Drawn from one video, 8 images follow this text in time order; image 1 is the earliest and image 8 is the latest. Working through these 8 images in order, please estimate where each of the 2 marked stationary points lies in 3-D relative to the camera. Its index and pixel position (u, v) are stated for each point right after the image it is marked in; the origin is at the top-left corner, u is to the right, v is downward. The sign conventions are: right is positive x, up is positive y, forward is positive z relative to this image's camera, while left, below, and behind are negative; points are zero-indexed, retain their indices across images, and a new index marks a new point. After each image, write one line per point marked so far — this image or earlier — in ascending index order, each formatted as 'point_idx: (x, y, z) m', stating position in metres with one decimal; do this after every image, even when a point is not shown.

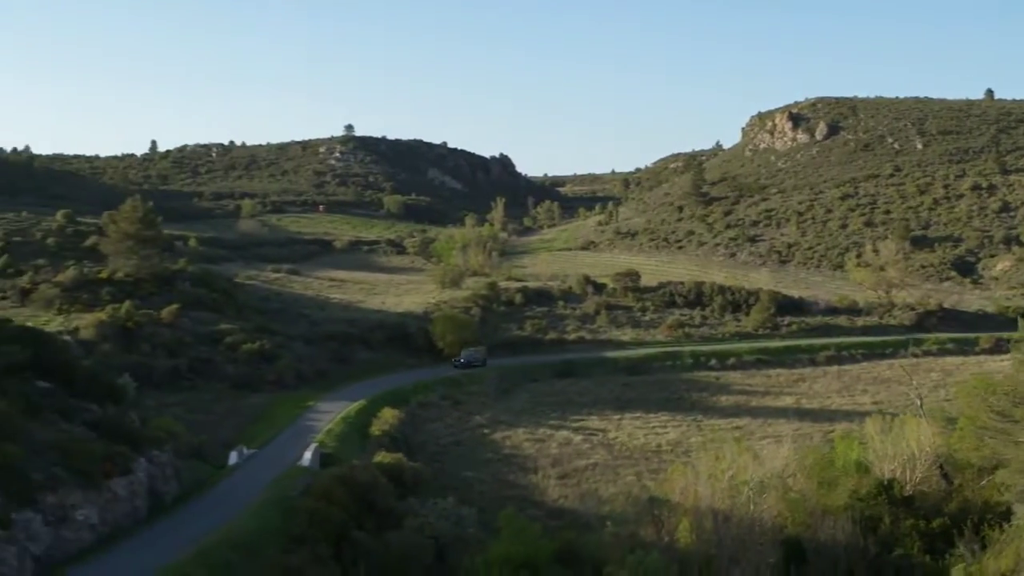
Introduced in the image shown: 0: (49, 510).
0: (-5.4, -2.6, +18.2) m
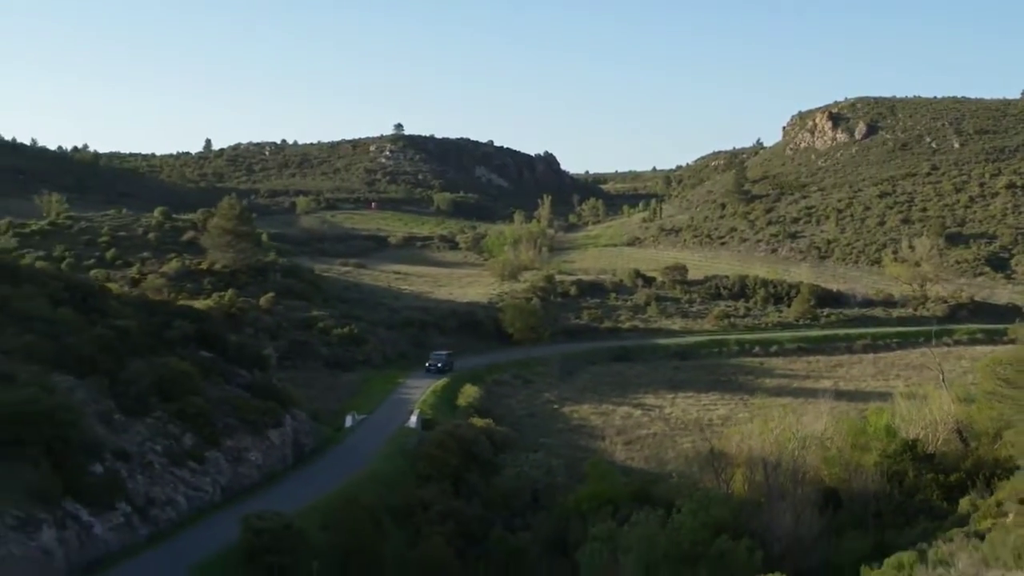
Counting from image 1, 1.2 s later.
0: (-4.1, -2.4, +22.6) m
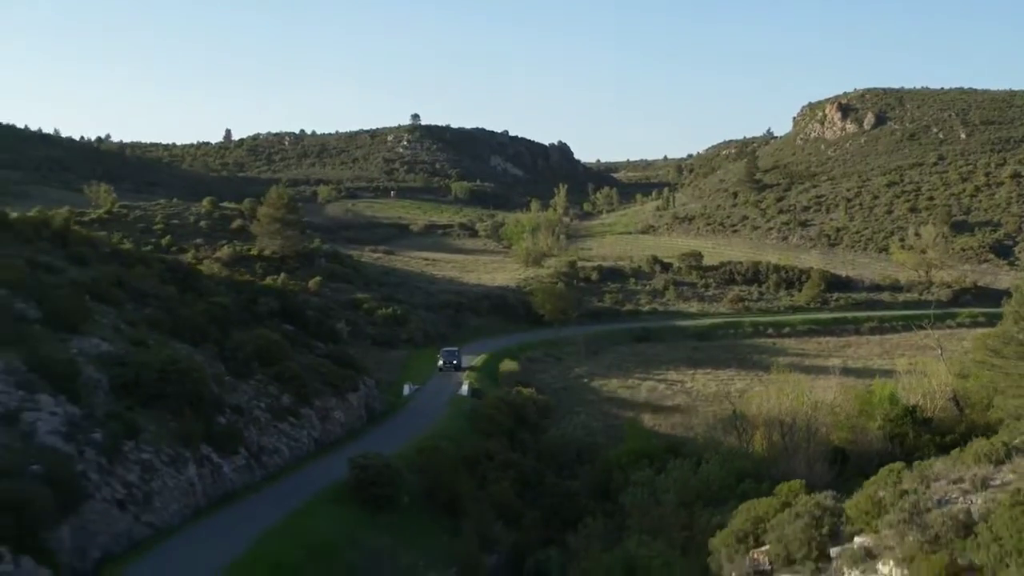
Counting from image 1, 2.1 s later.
0: (-3.3, -2.1, +26.1) m
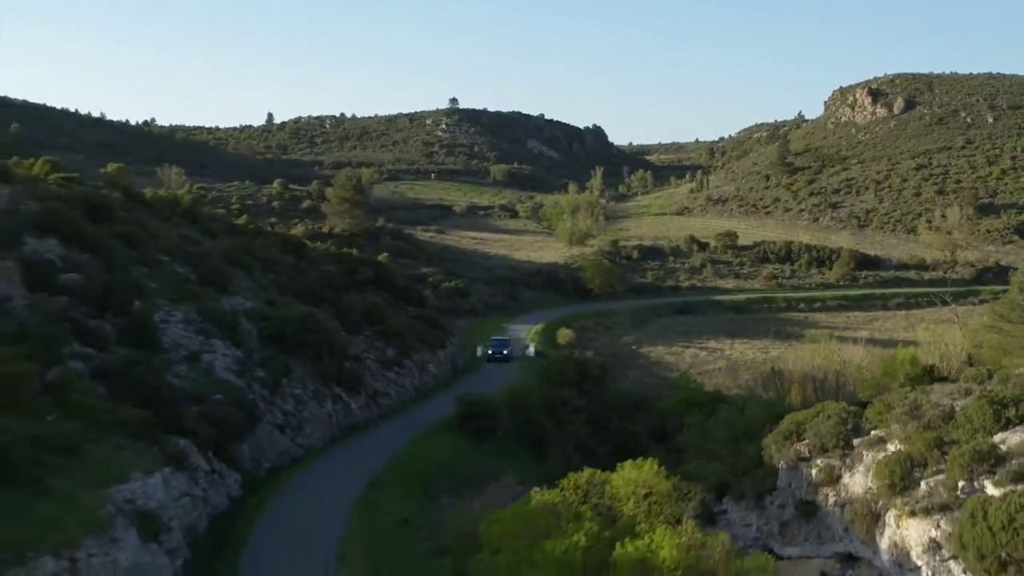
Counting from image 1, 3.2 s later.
0: (-1.9, -1.5, +30.5) m
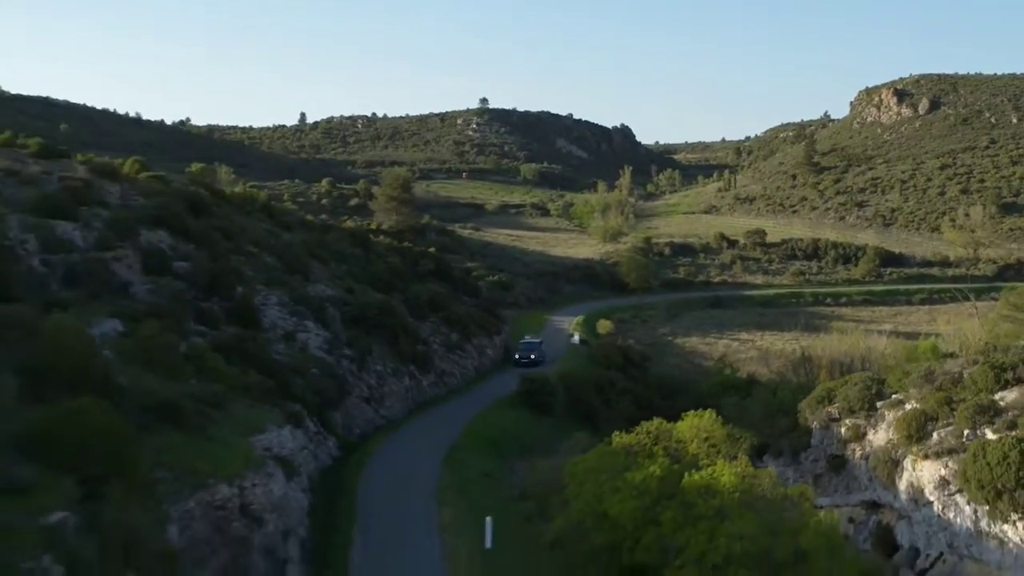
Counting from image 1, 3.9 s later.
0: (-0.8, -1.3, +33.2) m
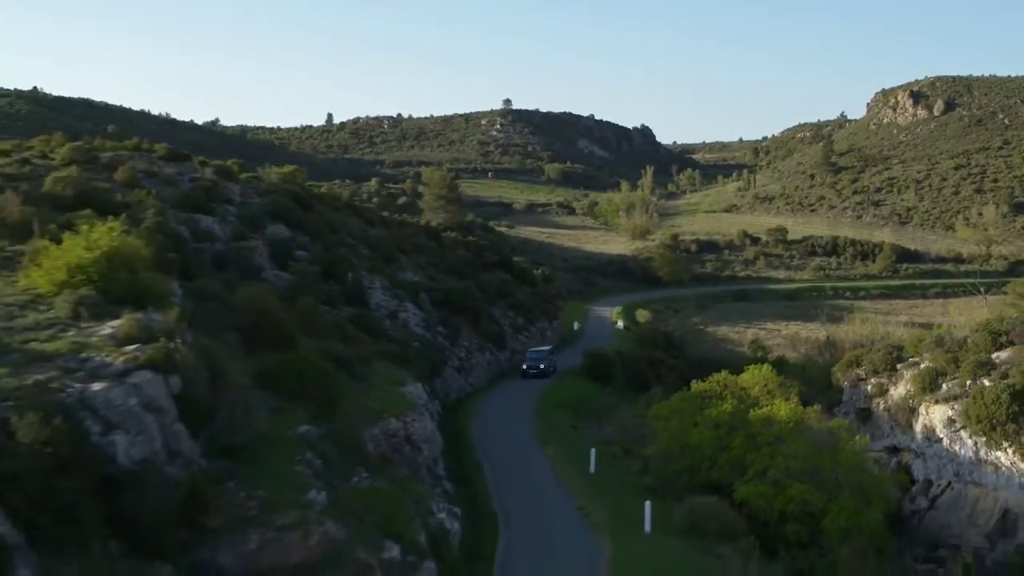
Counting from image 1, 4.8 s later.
0: (+0.6, -1.0, +37.5) m
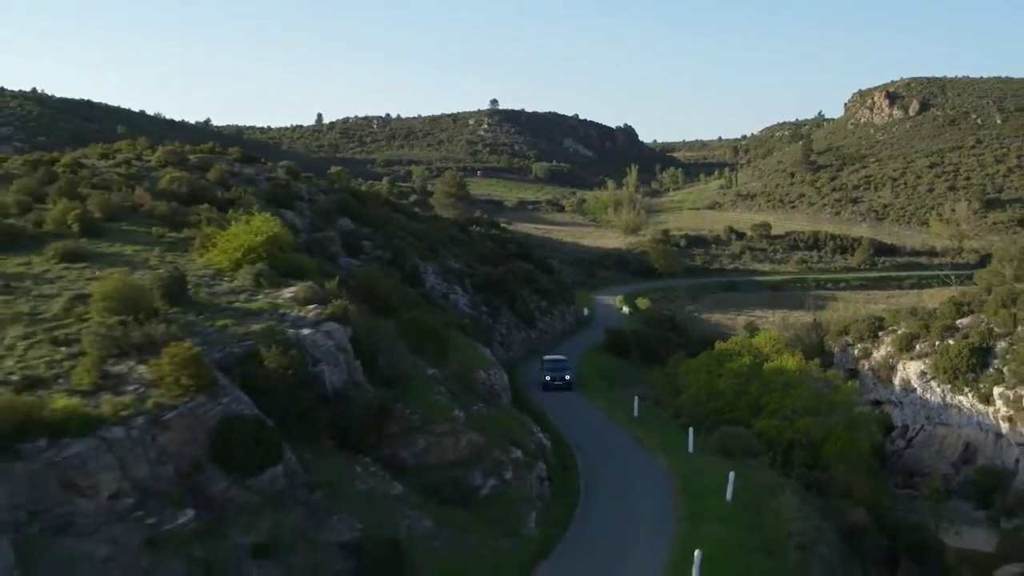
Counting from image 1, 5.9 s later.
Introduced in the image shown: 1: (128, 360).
0: (+1.3, -0.7, +42.3) m
1: (-3.9, -0.7, +15.9) m
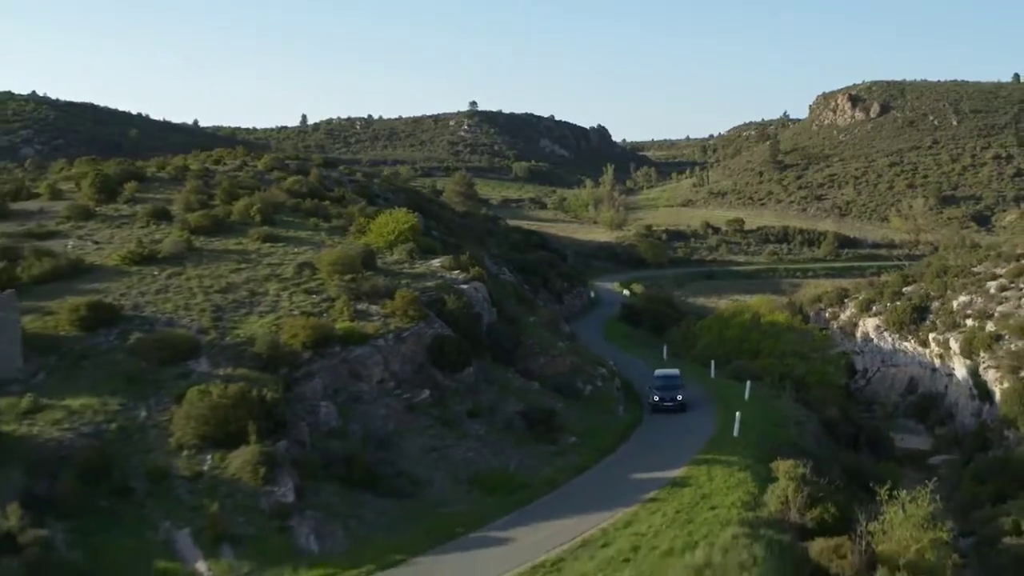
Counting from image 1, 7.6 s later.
0: (+2.2, -0.1, +51.0) m
1: (-2.3, -0.2, +24.4) m
